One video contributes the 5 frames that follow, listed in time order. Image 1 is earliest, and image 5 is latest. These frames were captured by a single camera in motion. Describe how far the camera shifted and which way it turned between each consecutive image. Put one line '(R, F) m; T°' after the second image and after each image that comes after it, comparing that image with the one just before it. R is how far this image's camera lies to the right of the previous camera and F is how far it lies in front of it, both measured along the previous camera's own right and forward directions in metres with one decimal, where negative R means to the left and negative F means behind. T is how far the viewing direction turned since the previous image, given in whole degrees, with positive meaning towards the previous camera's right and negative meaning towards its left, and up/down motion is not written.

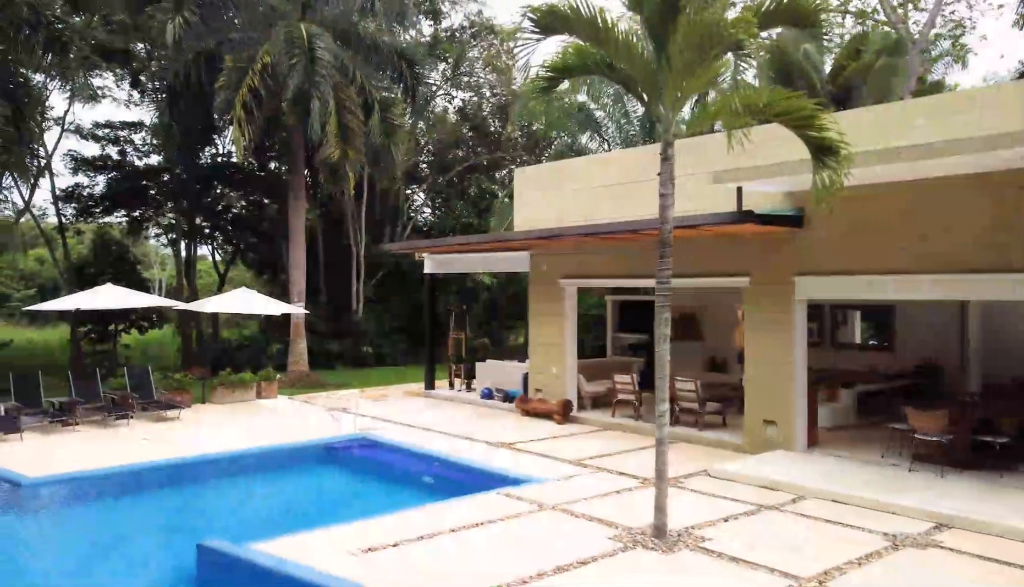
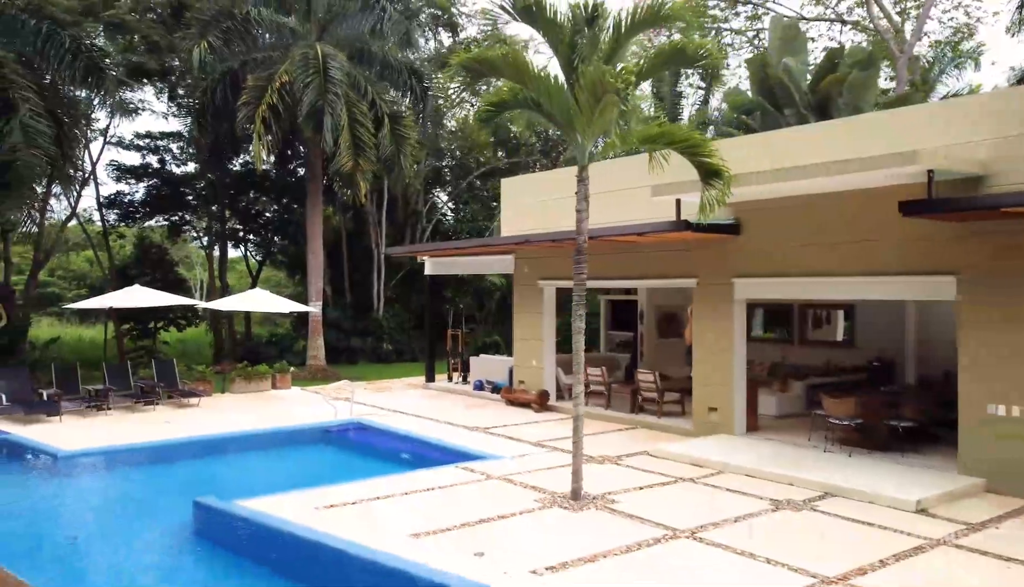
(+1.0, -1.4) m; -3°
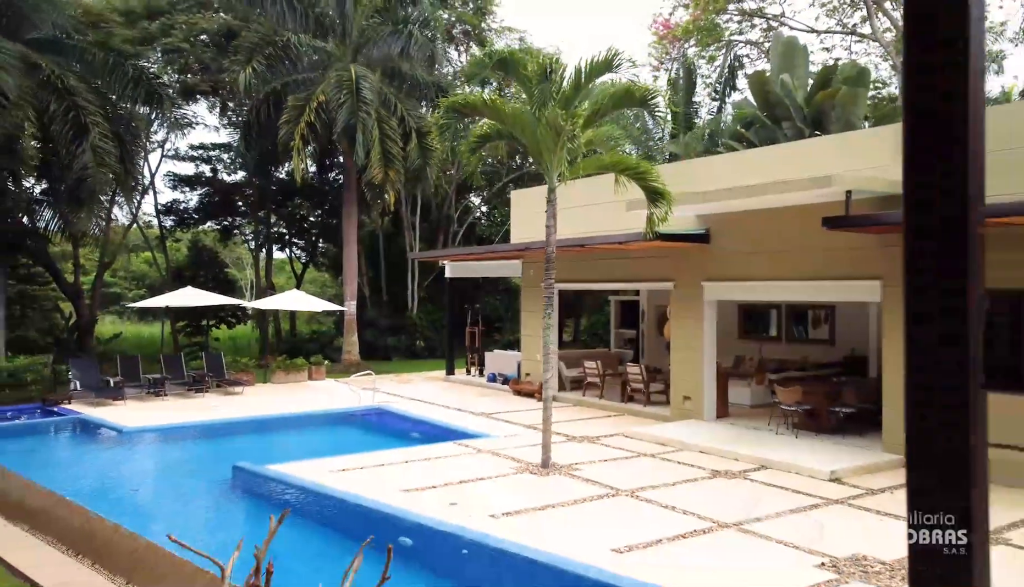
(+0.8, -1.7) m; -3°
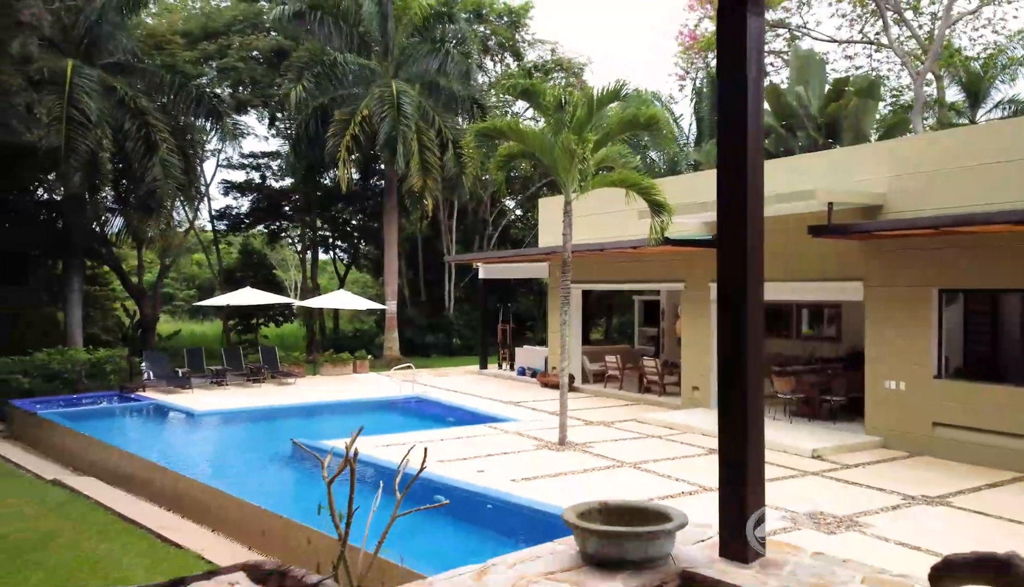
(+0.2, -1.5) m; -2°
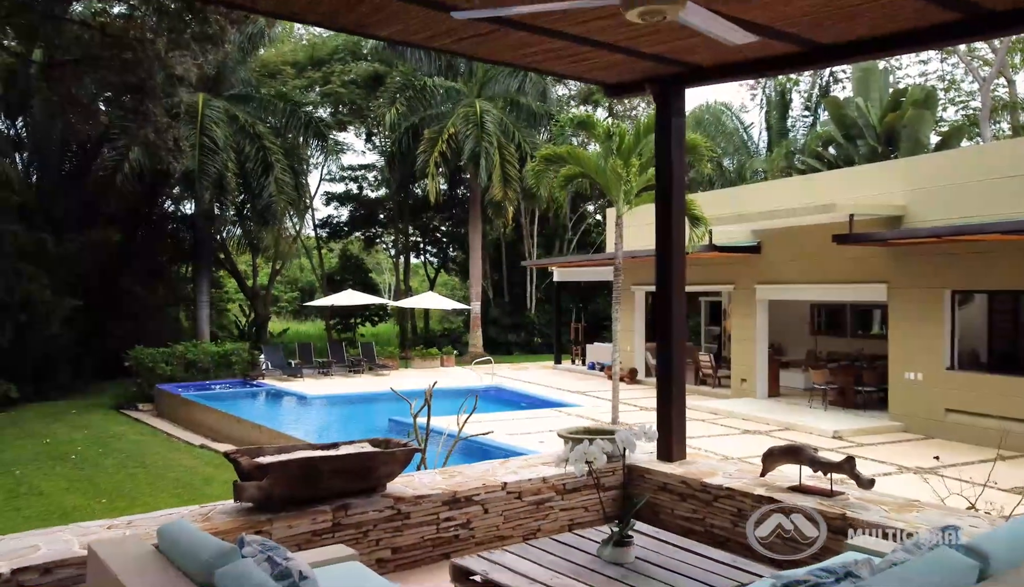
(+0.5, -2.0) m; -6°
